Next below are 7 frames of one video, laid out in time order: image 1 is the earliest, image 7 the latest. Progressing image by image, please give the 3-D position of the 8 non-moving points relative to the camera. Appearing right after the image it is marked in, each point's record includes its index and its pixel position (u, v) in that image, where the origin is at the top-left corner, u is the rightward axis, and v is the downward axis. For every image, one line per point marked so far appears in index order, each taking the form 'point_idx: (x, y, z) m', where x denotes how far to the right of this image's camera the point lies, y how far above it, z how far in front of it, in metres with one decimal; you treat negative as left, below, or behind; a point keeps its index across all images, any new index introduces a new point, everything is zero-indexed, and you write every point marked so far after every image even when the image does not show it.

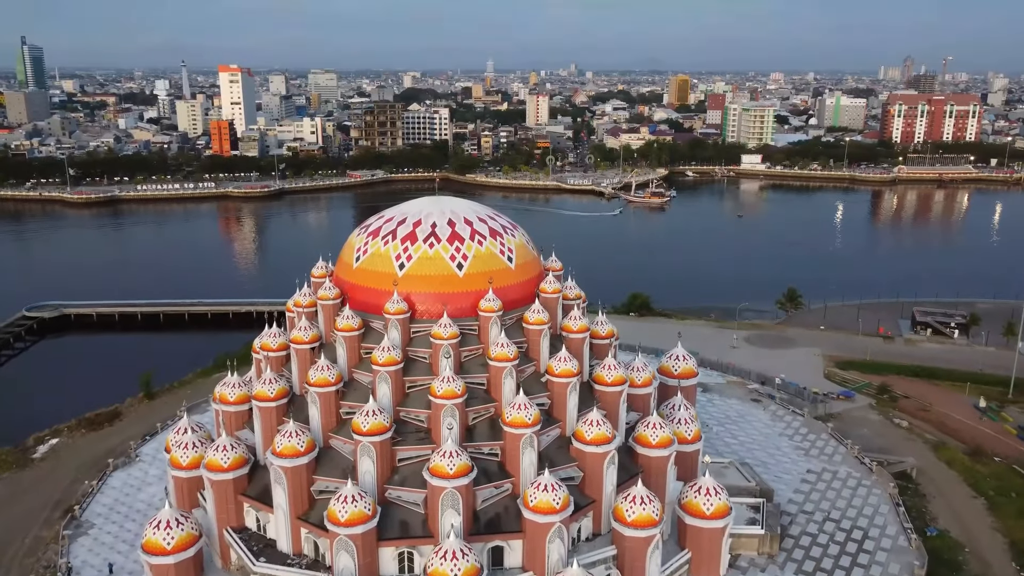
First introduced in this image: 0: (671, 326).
0: (+3.8, -1.0, +17.9) m
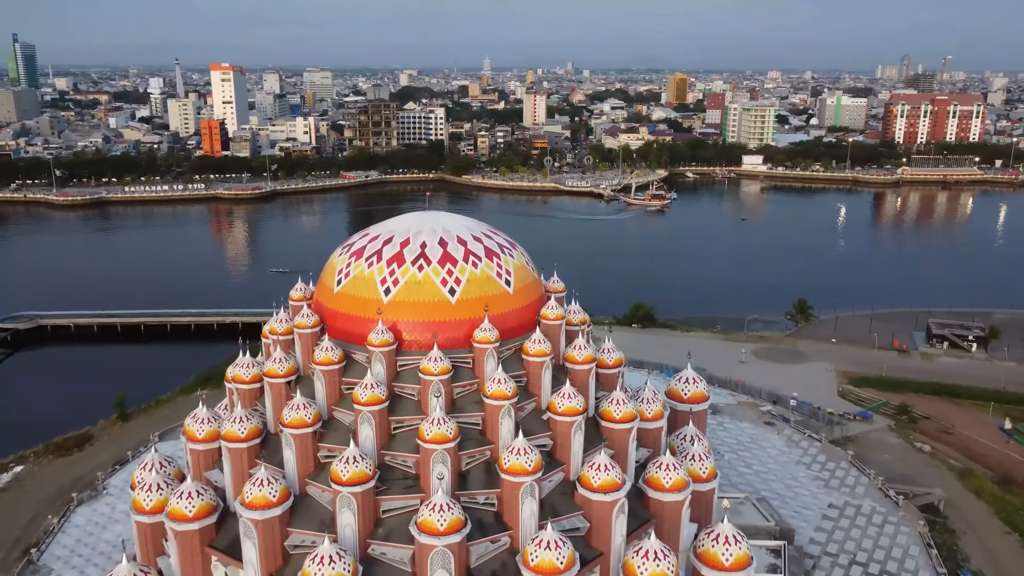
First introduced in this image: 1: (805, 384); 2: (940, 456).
0: (+3.7, -1.2, +17.1) m
1: (+5.7, -1.9, +14.8) m
2: (+6.9, -2.7, +12.1) m
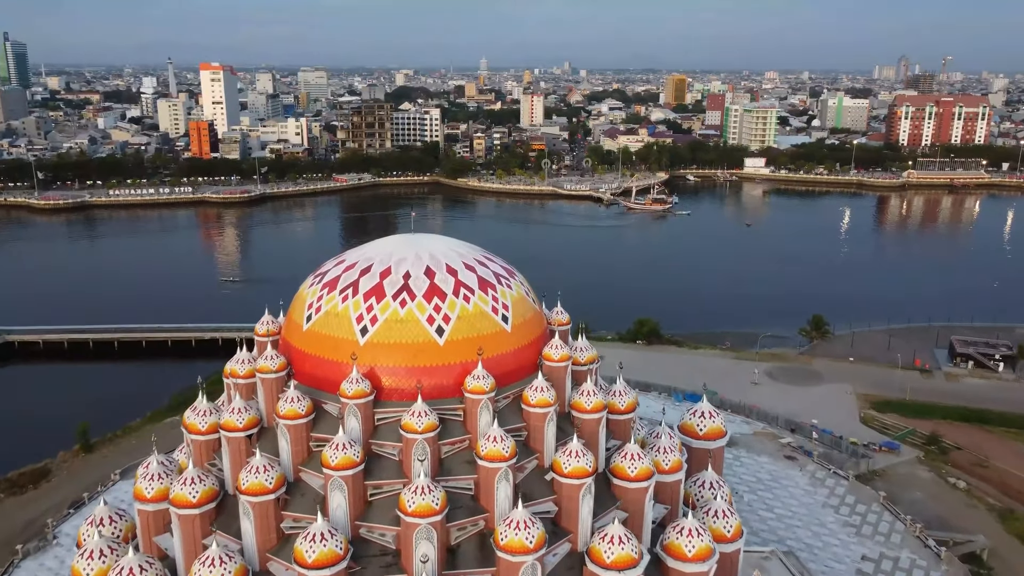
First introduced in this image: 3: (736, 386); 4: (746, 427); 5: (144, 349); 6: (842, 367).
0: (+3.7, -1.5, +16.1) m
1: (+5.7, -2.2, +13.7) m
2: (+6.8, -3.0, +11.1) m
3: (+4.4, -1.9, +14.6) m
4: (+4.0, -2.4, +12.6) m
5: (-8.7, -1.5, +17.7) m
6: (+6.9, -1.6, +15.7) m
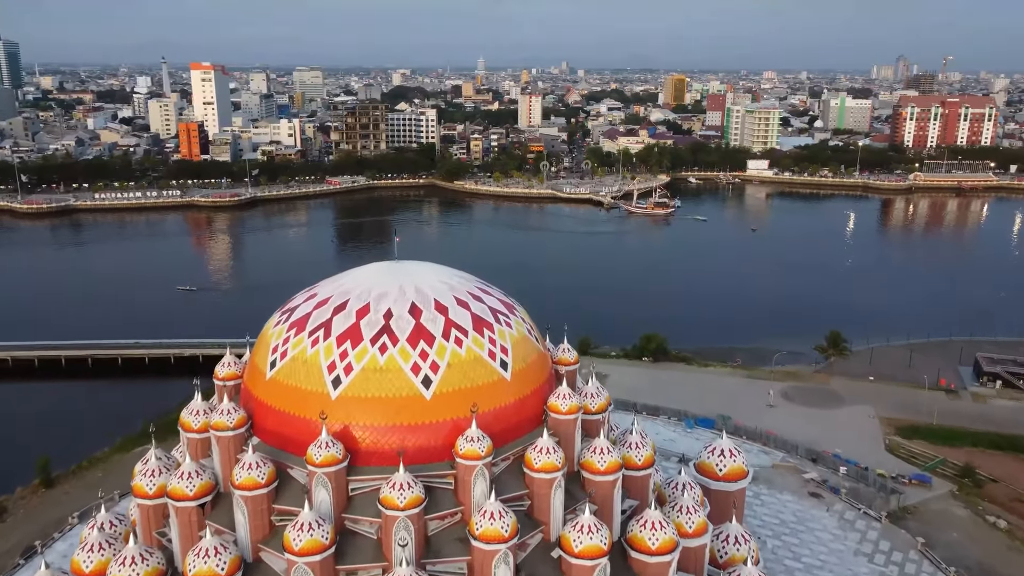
0: (+3.6, -1.8, +15.1) m
1: (+5.6, -2.5, +12.8) m
2: (+6.8, -3.3, +10.1) m
3: (+4.3, -2.2, +13.7) m
4: (+3.9, -2.7, +11.7) m
5: (-8.7, -1.8, +16.7) m
6: (+6.8, -1.9, +14.7) m
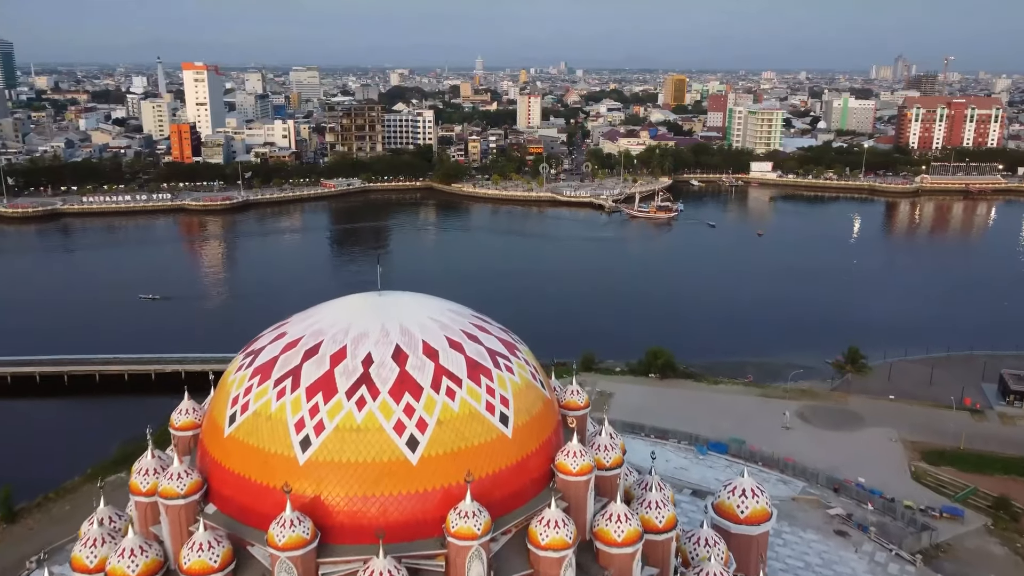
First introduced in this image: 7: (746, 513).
0: (+3.6, -2.1, +14.3) m
1: (+5.6, -2.7, +12.0) m
2: (+6.8, -3.6, +9.3) m
3: (+4.3, -2.5, +12.8) m
4: (+3.9, -2.9, +10.8) m
5: (-8.7, -2.0, +15.8) m
6: (+6.8, -2.2, +13.9) m
7: (+2.5, -2.4, +8.0) m
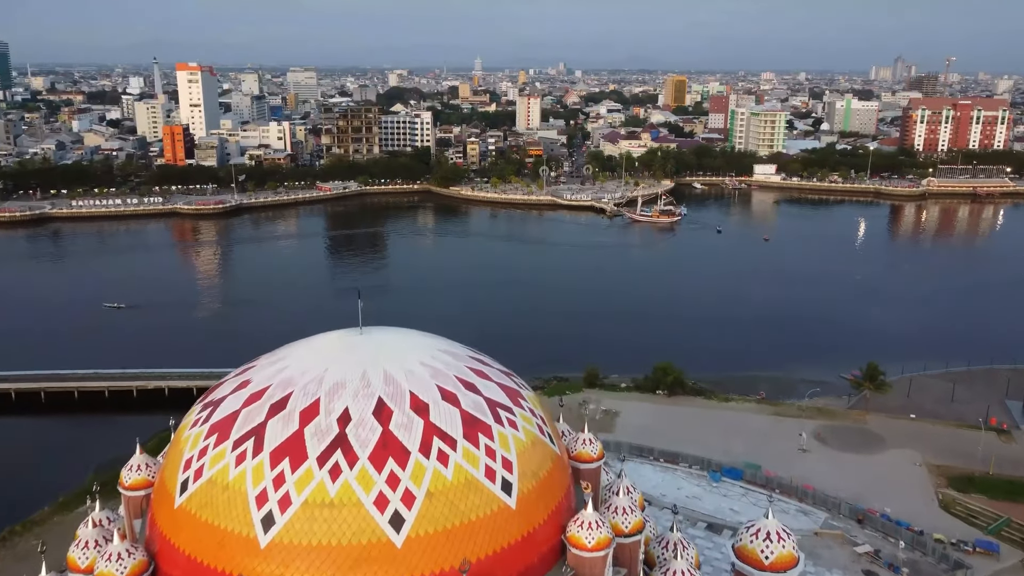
0: (+3.6, -2.3, +13.5) m
1: (+5.7, -3.0, +11.2) m
2: (+6.8, -3.8, +8.6) m
3: (+4.3, -2.7, +12.1) m
4: (+4.0, -3.1, +10.1) m
5: (-8.7, -2.3, +15.1) m
6: (+6.8, -2.4, +13.1) m
7: (+2.5, -2.6, +7.2) m
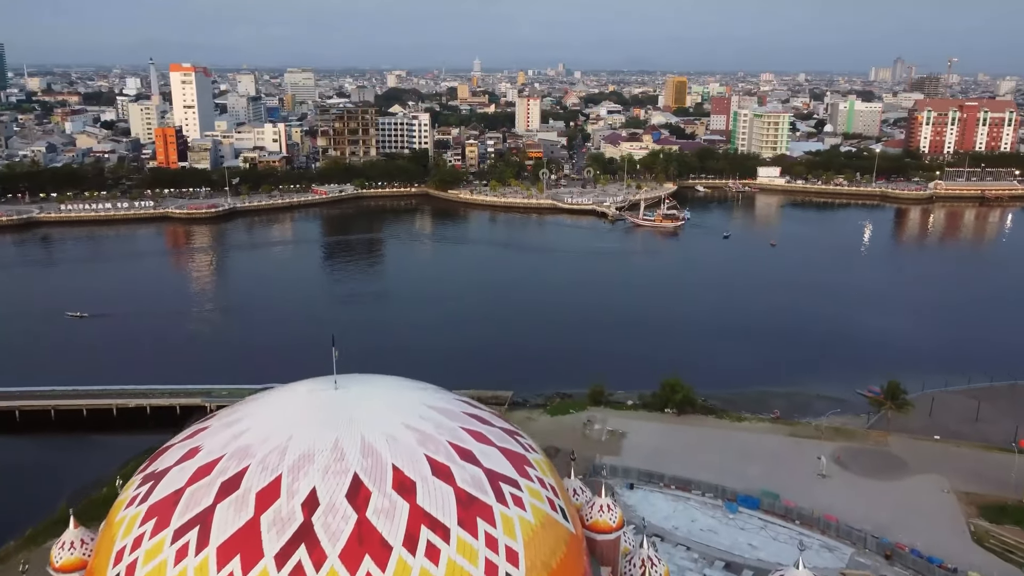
0: (+3.6, -2.5, +12.8) m
1: (+5.7, -3.2, +10.5) m
2: (+6.9, -4.0, +7.8) m
3: (+4.3, -2.9, +11.4) m
4: (+4.0, -3.4, +9.3) m
5: (-8.7, -2.5, +14.3) m
6: (+6.9, -2.7, +12.4) m
7: (+2.5, -2.9, +6.5) m
